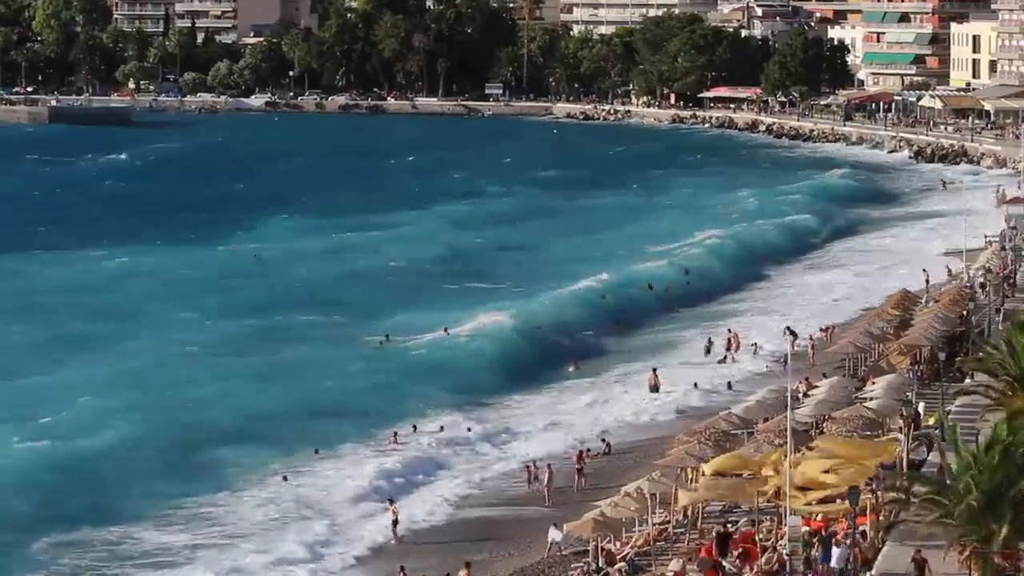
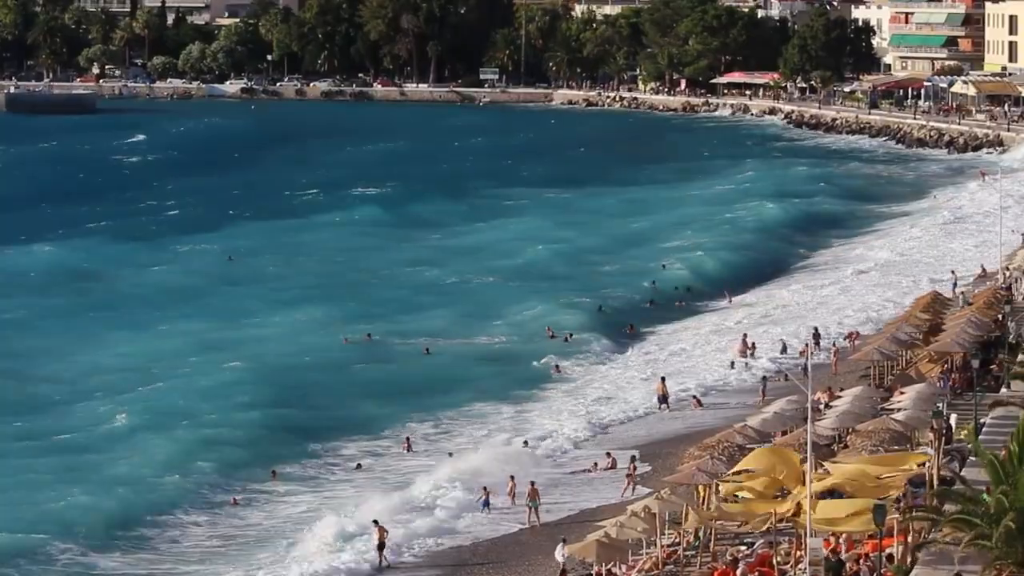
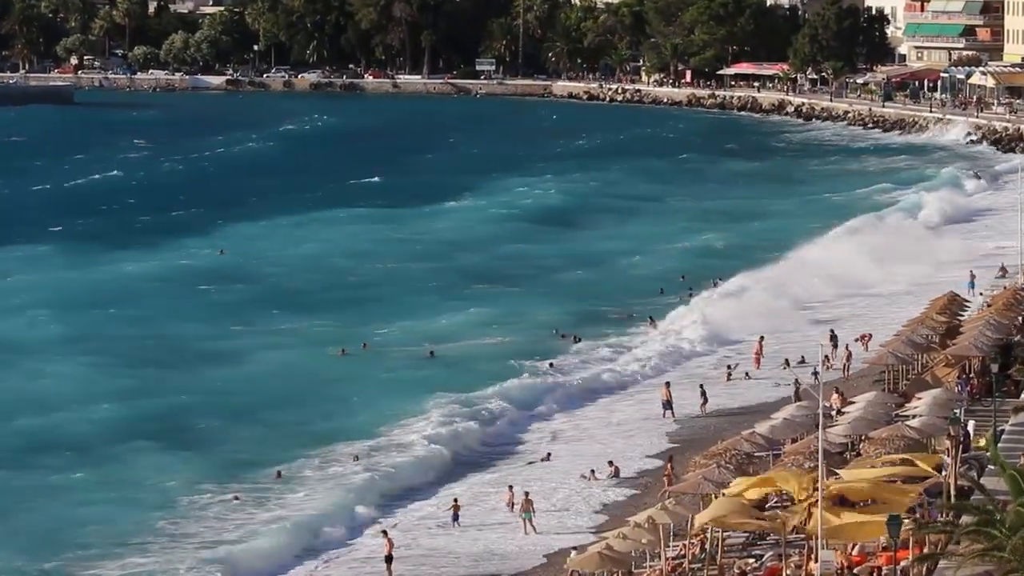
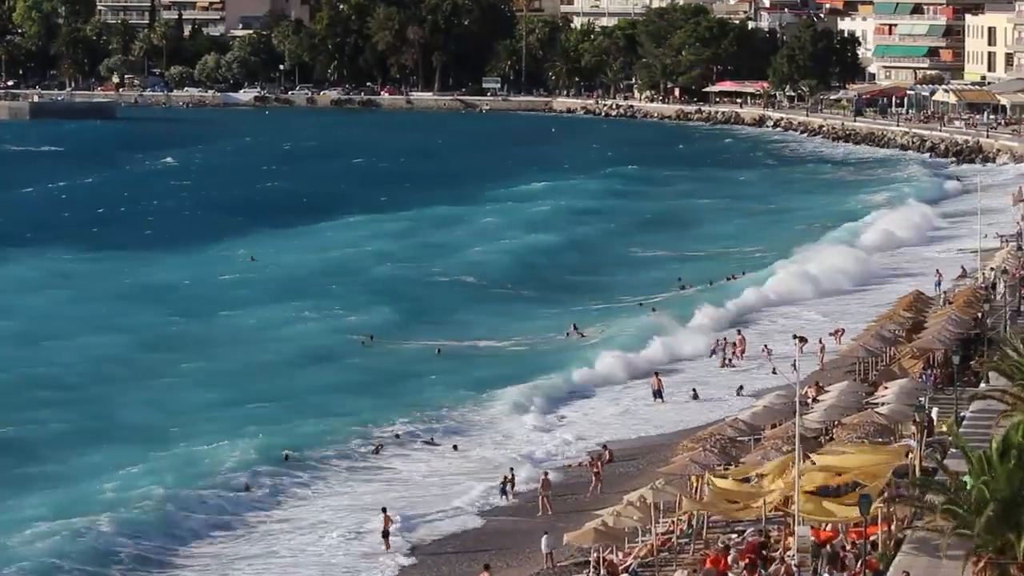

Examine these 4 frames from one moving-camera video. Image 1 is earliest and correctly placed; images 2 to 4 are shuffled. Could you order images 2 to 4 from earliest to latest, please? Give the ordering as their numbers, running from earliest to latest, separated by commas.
4, 2, 3
